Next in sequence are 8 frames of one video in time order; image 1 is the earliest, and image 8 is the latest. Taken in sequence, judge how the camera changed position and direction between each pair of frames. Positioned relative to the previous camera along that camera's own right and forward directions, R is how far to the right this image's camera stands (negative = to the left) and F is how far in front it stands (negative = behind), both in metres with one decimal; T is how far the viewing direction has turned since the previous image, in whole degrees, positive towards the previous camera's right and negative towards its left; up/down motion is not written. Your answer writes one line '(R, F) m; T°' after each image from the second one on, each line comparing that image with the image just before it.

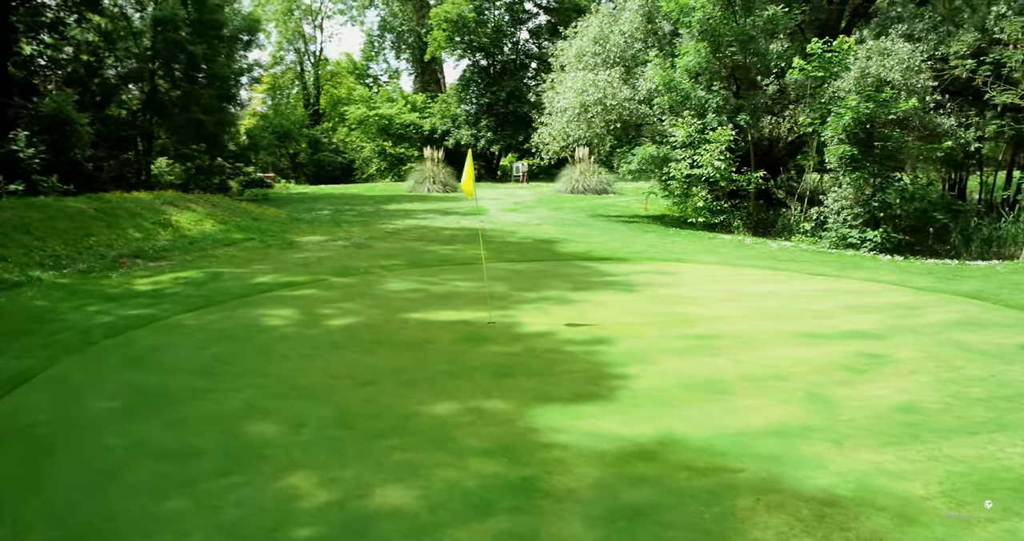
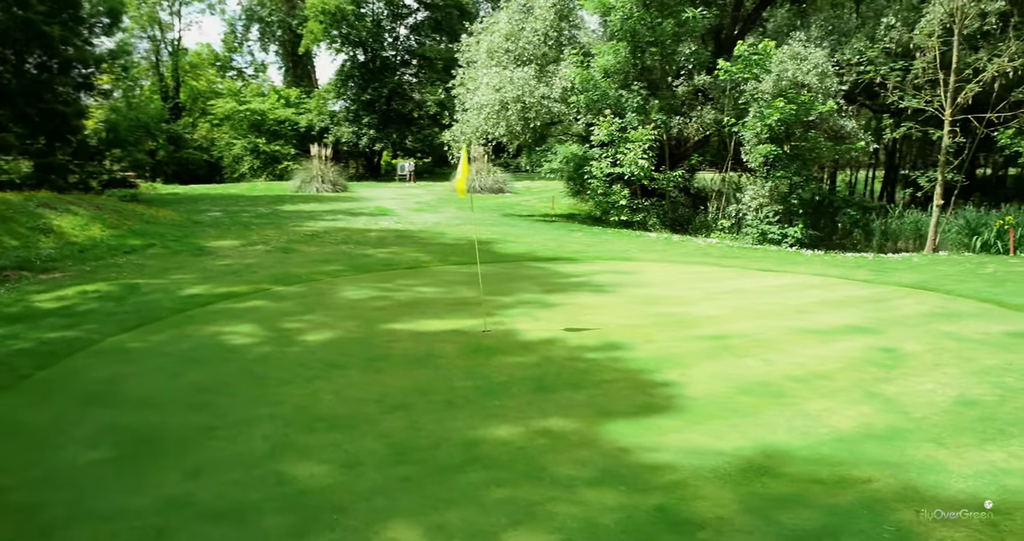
(-1.0, +0.5) m; +11°
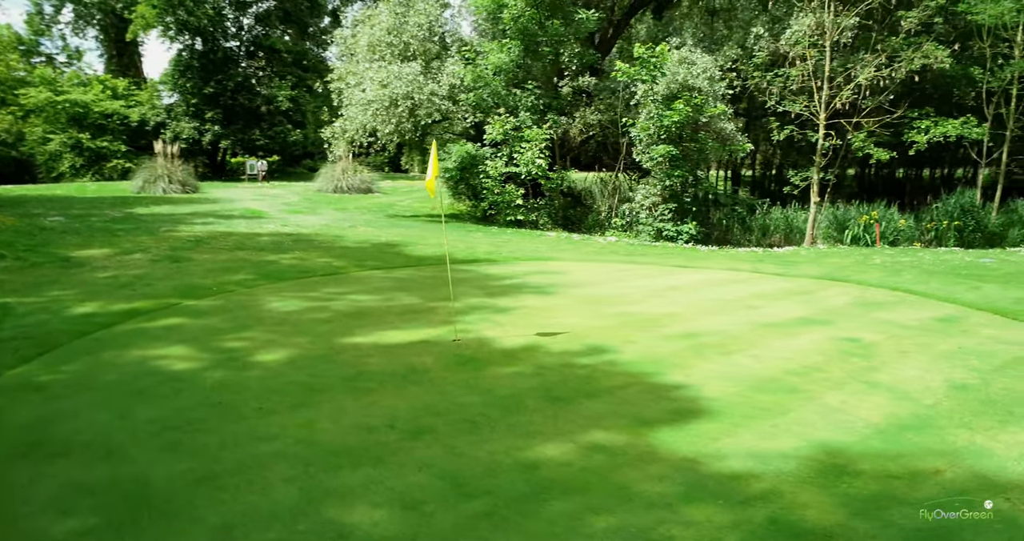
(-1.0, +0.4) m; +13°
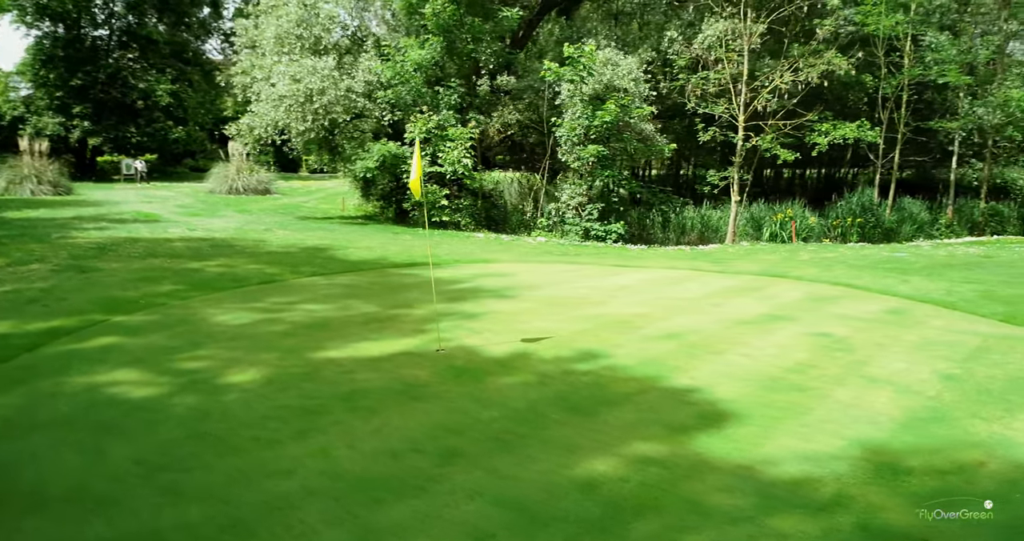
(-0.7, +0.3) m; +9°
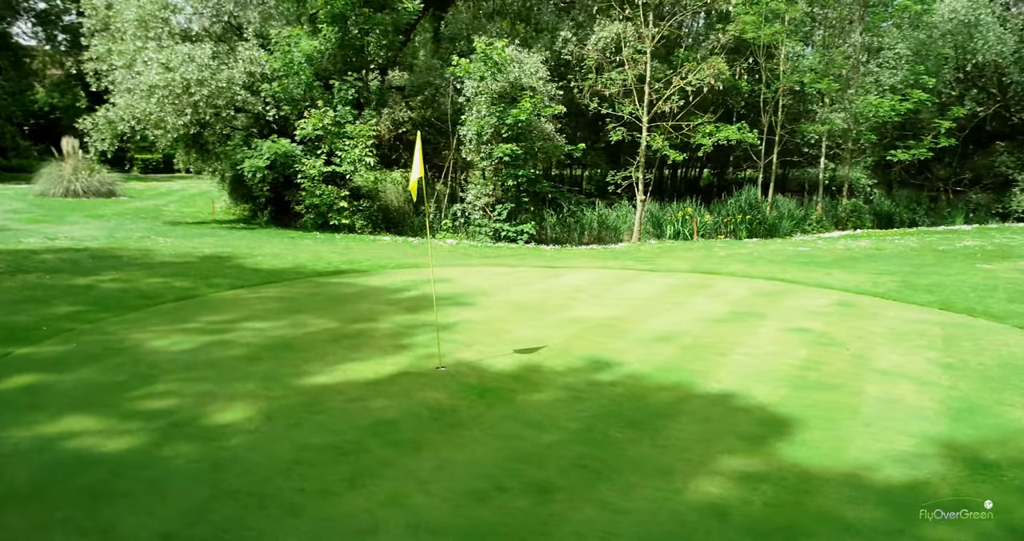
(-1.0, +0.5) m; +12°
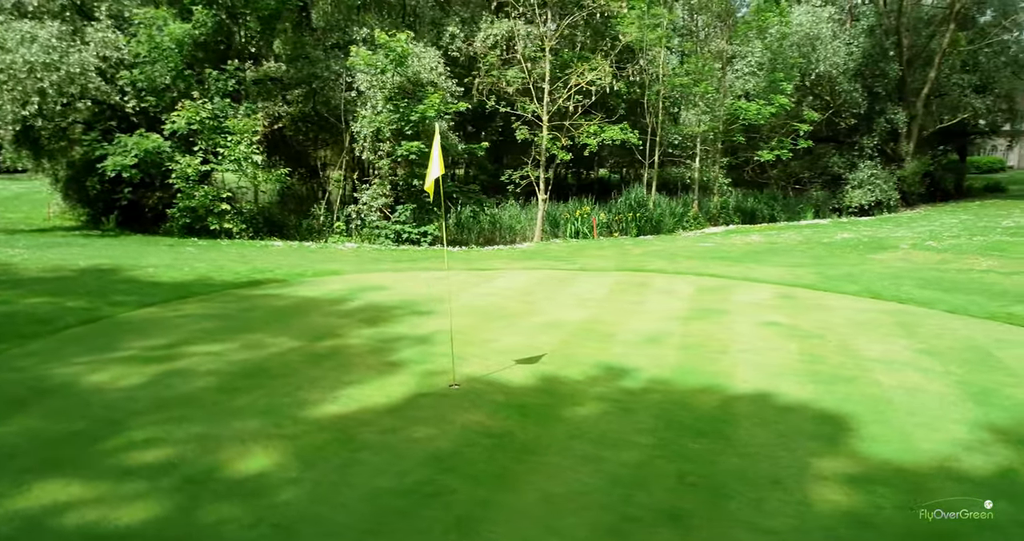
(-1.1, +0.5) m; +13°
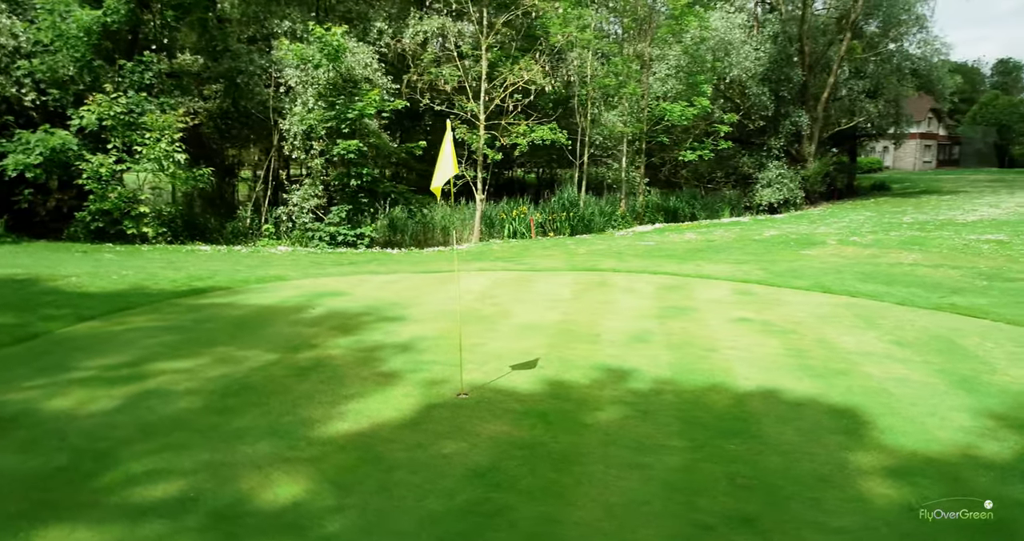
(-0.6, +0.2) m; +8°
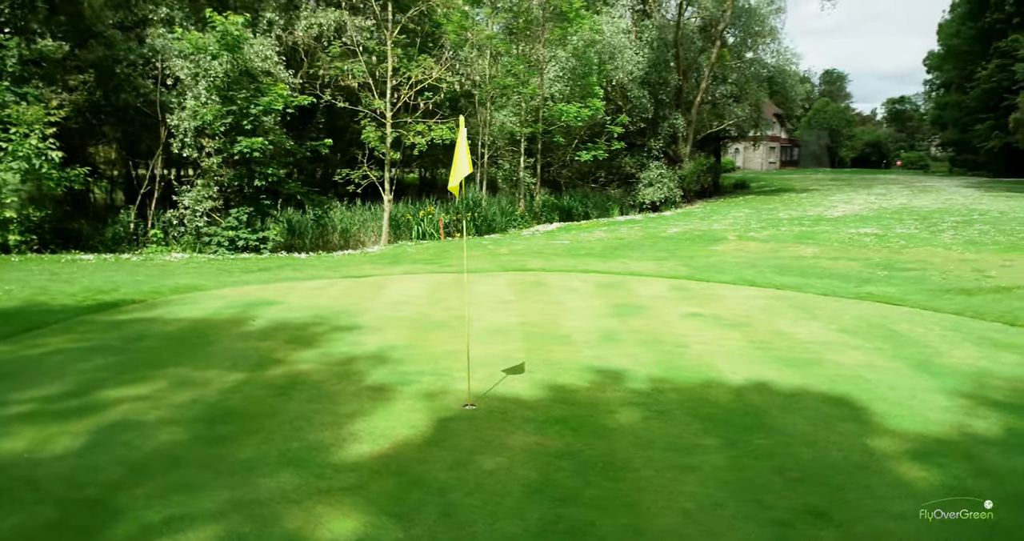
(-0.7, +0.2) m; +11°
